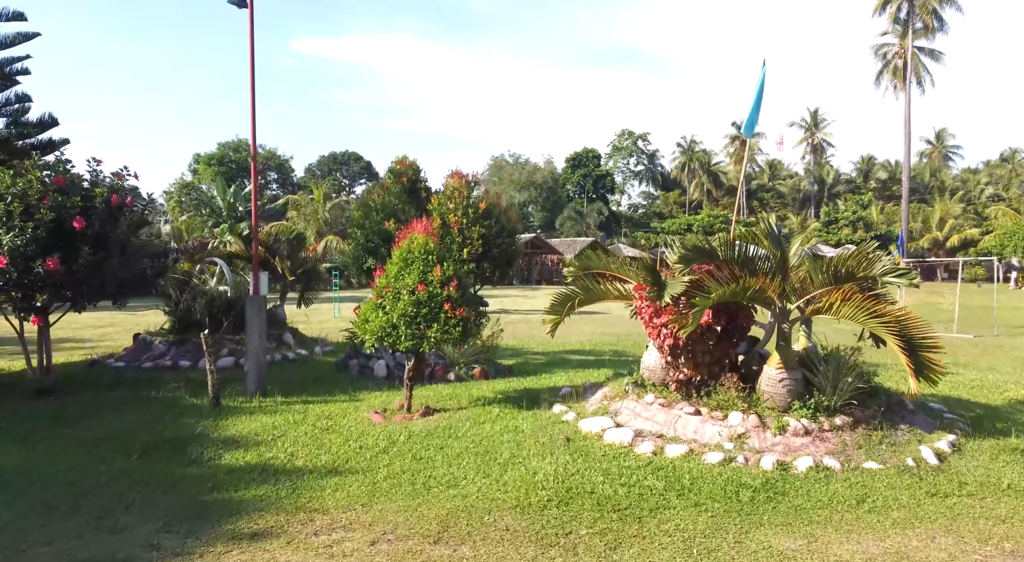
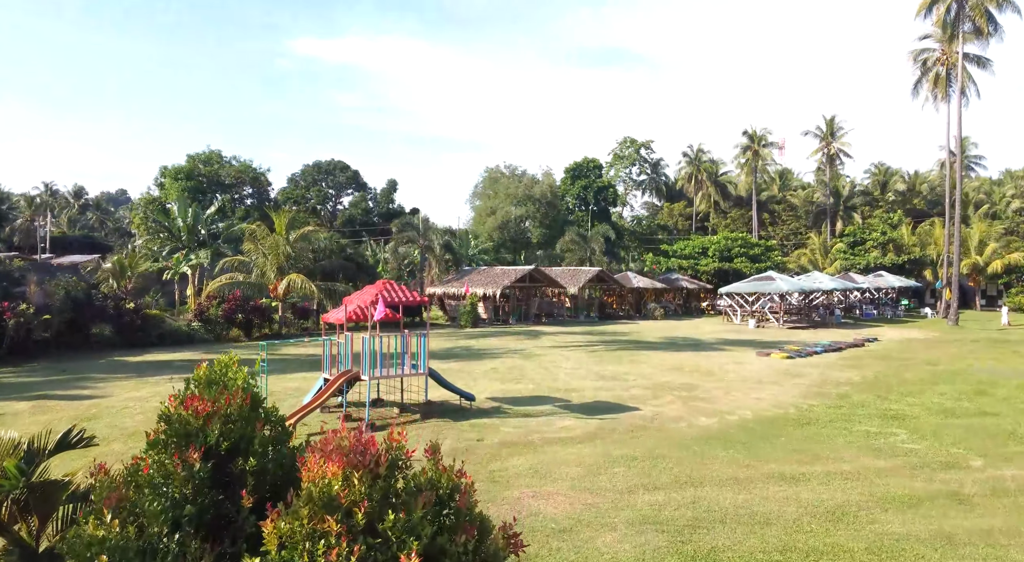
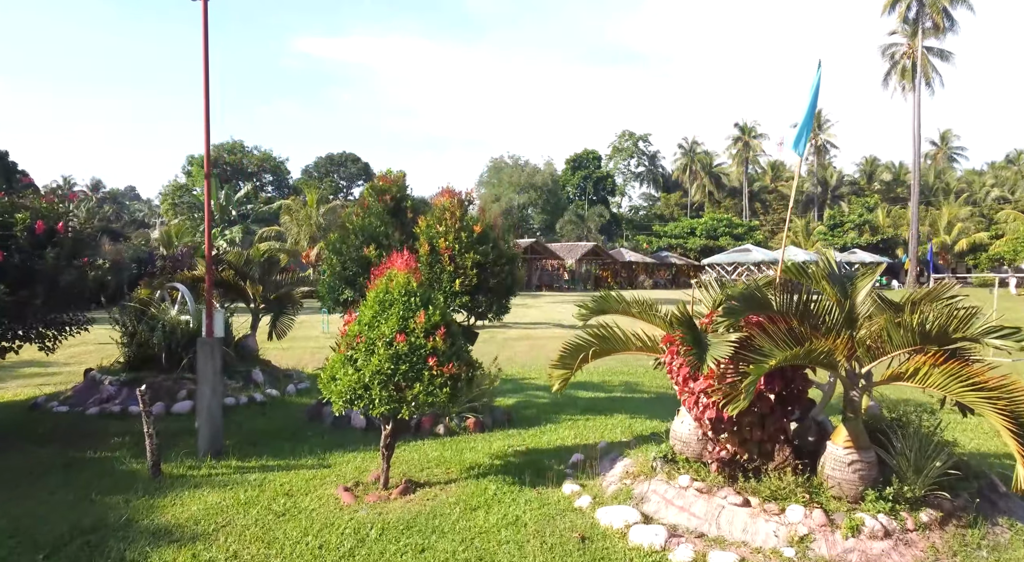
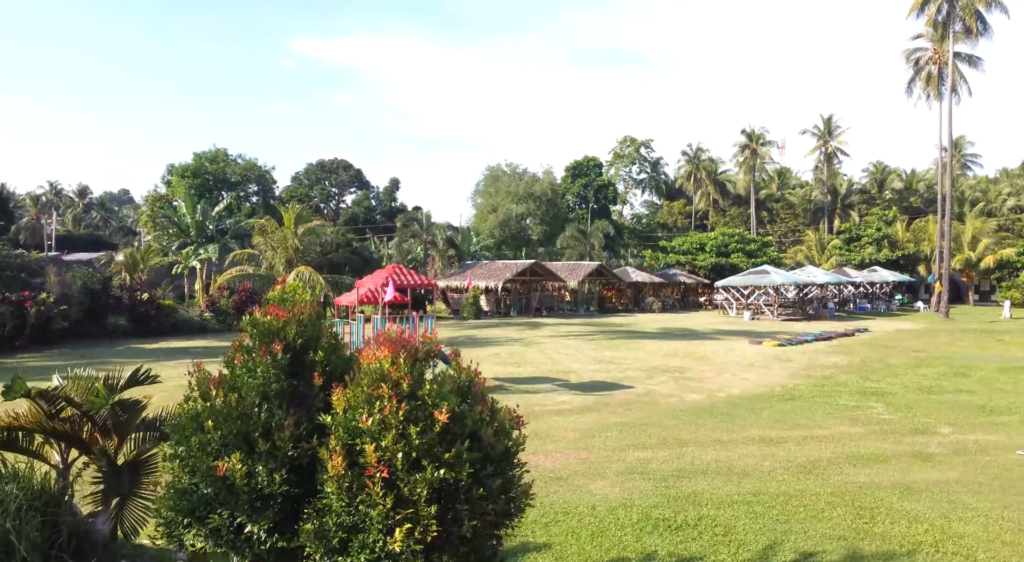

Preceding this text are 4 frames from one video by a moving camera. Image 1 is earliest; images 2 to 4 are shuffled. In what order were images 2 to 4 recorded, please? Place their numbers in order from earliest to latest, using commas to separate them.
3, 4, 2
